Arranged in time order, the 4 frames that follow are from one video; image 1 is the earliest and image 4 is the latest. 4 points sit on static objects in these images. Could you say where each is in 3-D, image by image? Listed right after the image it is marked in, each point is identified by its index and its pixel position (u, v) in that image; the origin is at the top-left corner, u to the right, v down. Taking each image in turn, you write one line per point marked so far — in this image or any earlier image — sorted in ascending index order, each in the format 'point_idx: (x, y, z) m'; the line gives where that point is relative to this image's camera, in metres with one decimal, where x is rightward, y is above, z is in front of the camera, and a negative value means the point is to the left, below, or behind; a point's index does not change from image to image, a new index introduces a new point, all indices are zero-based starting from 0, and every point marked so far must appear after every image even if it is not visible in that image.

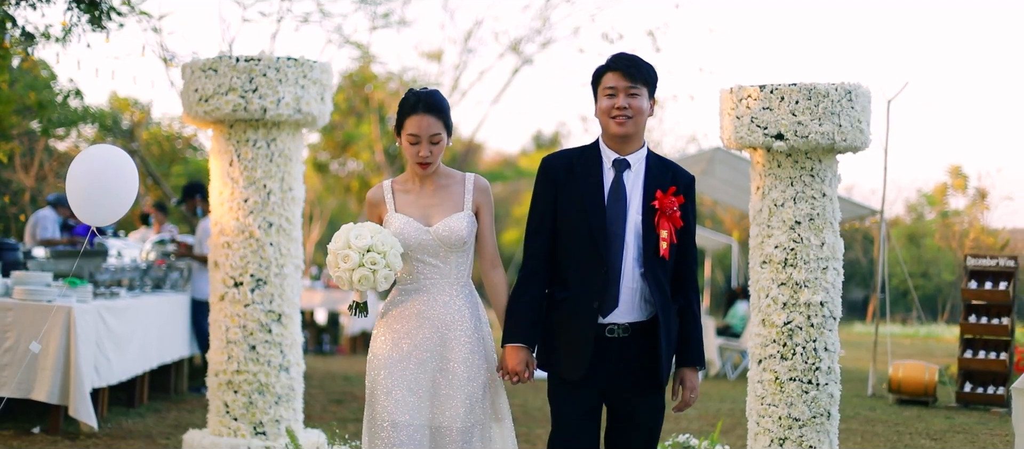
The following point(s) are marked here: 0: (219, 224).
0: (-1.4, 0.0, +5.0) m
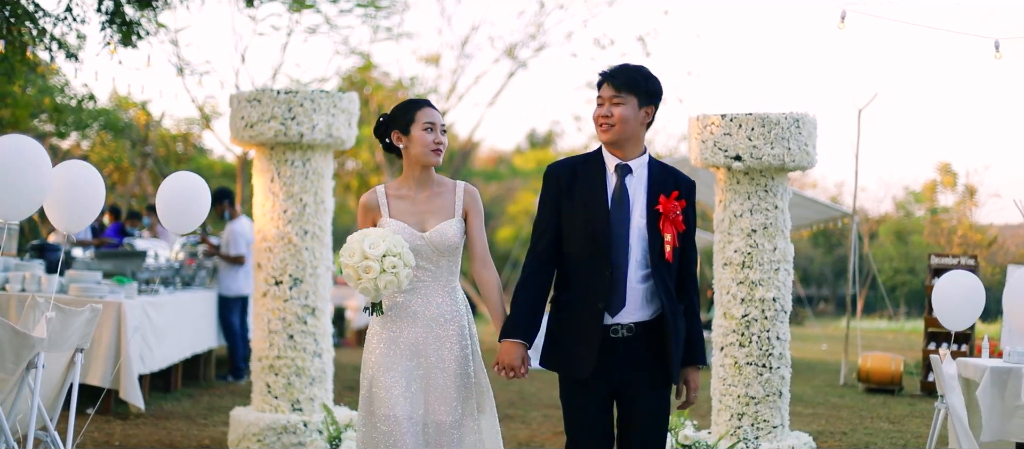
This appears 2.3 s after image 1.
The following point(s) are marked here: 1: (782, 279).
0: (-1.4, 0.0, +5.8) m
1: (+1.5, -0.3, +5.7) m
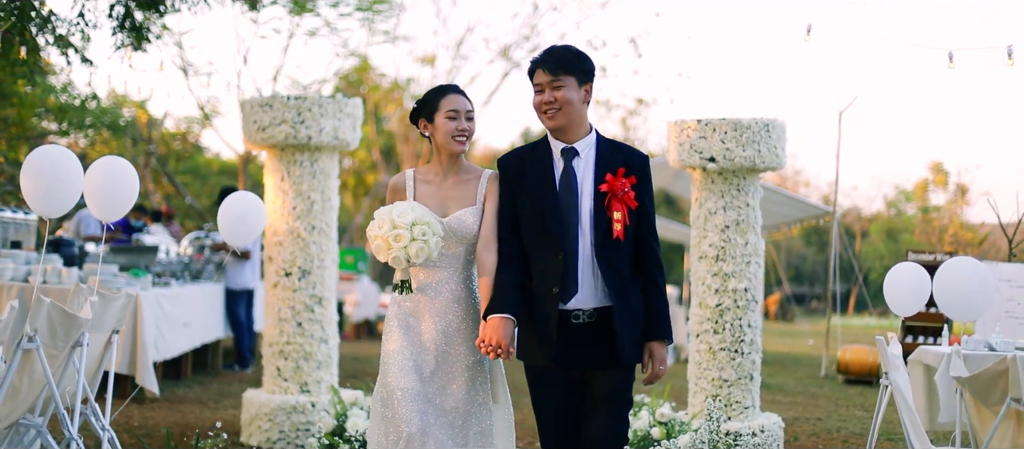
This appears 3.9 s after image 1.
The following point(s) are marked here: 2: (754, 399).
0: (-1.4, 0.0, +6.2) m
1: (+1.4, -0.3, +6.2) m
2: (+1.4, -1.0, +6.2) m
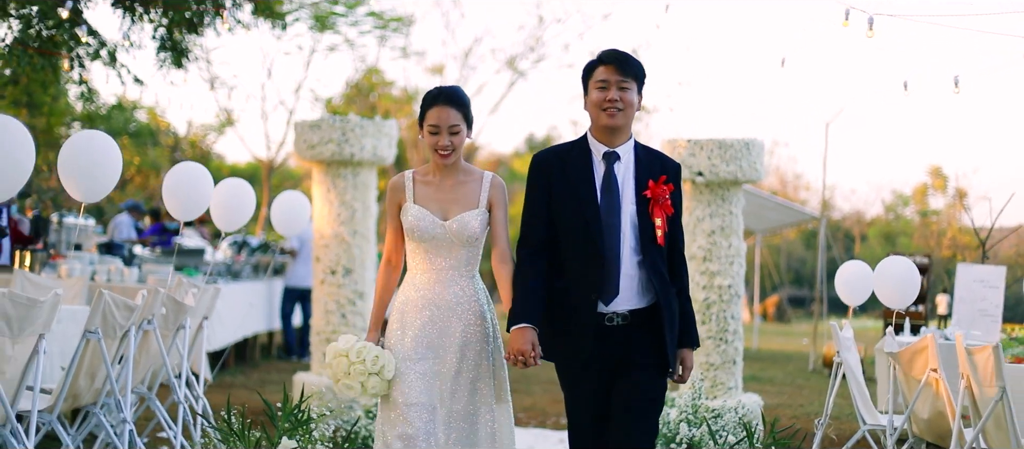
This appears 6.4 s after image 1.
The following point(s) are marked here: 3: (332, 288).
0: (-1.3, 0.0, +7.2) m
1: (+1.5, -0.3, +7.1) m
2: (+1.5, -1.1, +7.1) m
3: (-1.2, -0.4, +7.1) m
